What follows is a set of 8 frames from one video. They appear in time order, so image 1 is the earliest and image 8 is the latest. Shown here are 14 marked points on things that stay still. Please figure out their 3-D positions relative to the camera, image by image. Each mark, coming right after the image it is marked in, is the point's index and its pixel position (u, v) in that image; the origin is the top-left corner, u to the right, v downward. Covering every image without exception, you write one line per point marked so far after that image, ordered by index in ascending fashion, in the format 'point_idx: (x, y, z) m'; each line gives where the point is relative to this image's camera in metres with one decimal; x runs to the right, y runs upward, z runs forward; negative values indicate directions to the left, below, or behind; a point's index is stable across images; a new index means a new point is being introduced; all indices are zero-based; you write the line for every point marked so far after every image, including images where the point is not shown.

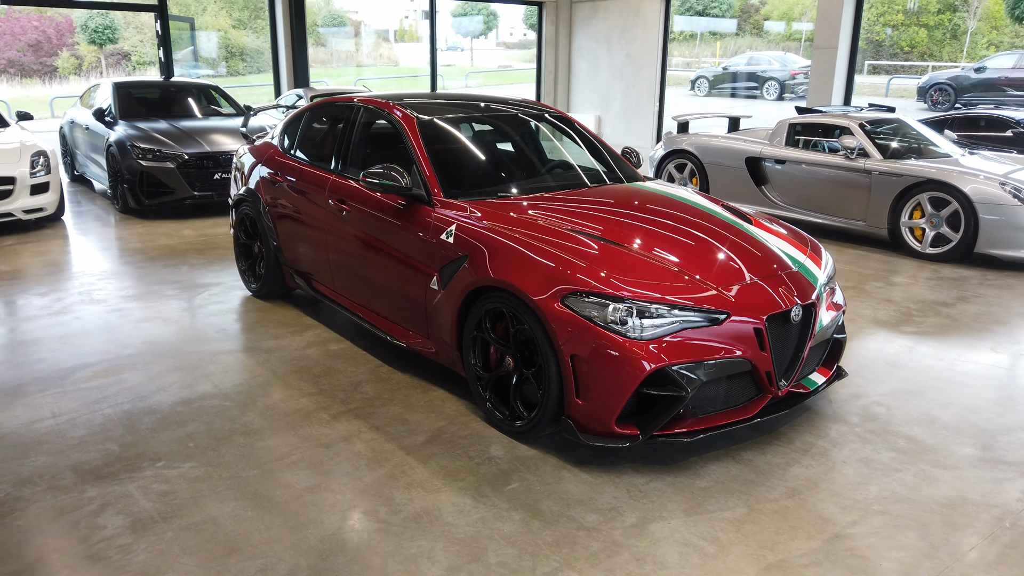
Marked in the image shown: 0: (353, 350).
0: (-0.8, -0.3, +4.1) m
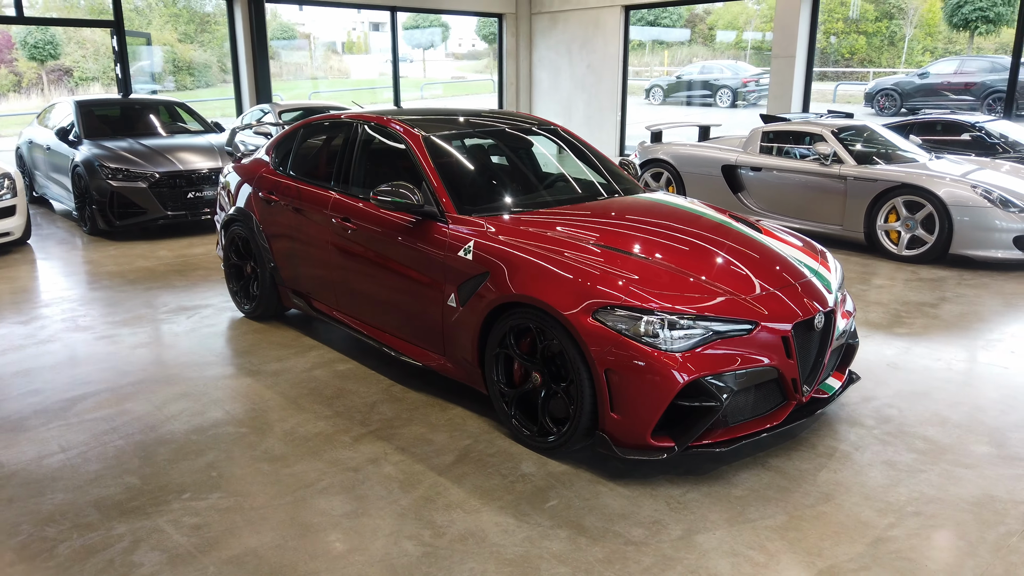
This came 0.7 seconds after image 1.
0: (-0.8, -0.4, +4.0) m
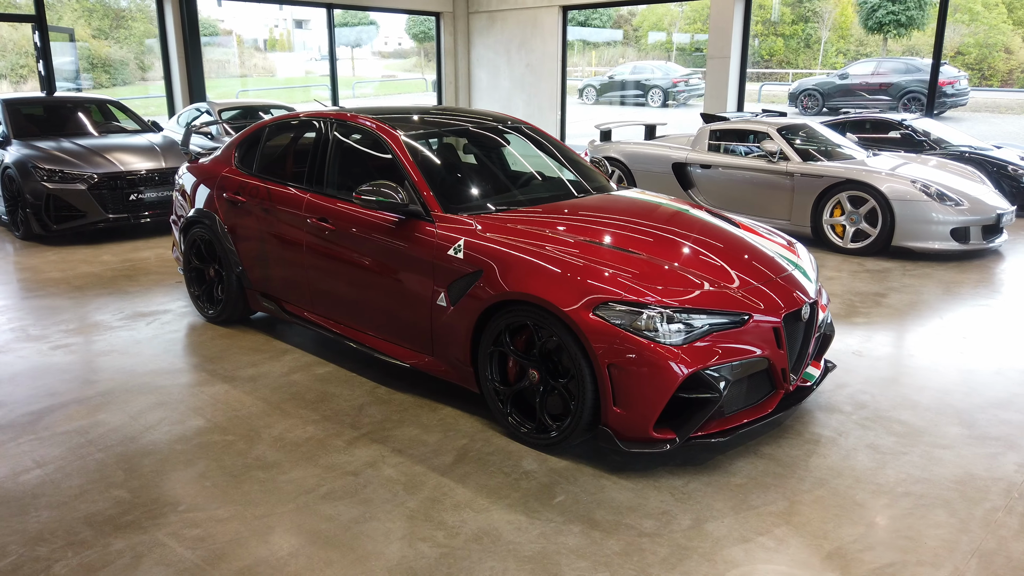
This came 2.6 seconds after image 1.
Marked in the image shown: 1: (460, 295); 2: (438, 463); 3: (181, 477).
0: (-0.9, -0.4, +4.0) m
1: (-0.2, 0.0, +3.3) m
2: (-0.3, -0.7, +3.0) m
3: (-1.2, -0.7, +2.9) m
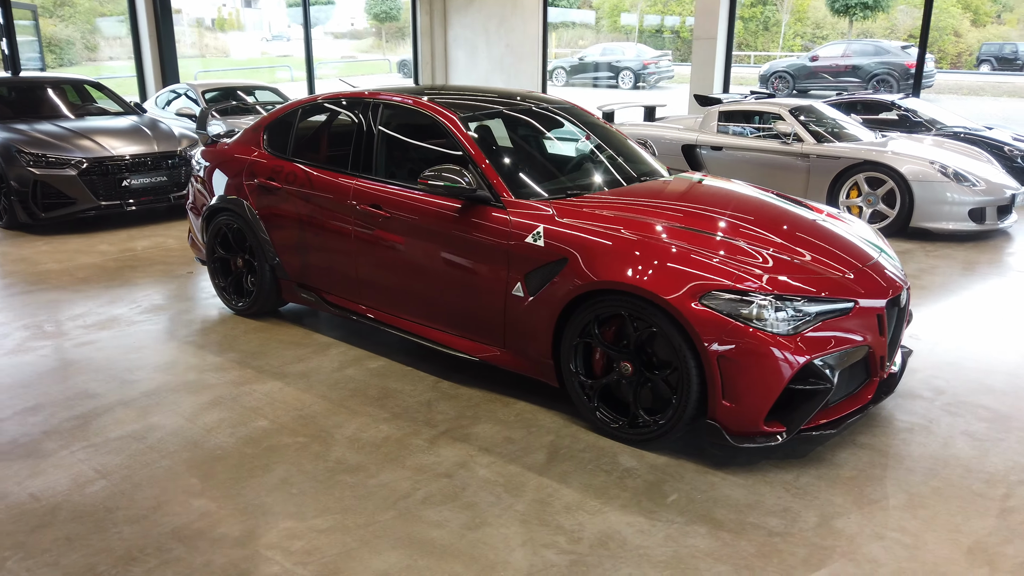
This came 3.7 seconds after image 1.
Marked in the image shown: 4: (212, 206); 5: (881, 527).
0: (-0.6, -0.4, +3.8) m
1: (+0.1, 0.0, +3.1) m
2: (+0.1, -0.6, +2.9) m
3: (-0.9, -0.7, +2.7) m
4: (-1.8, +0.5, +4.6) m
5: (+1.2, -0.8, +2.5) m
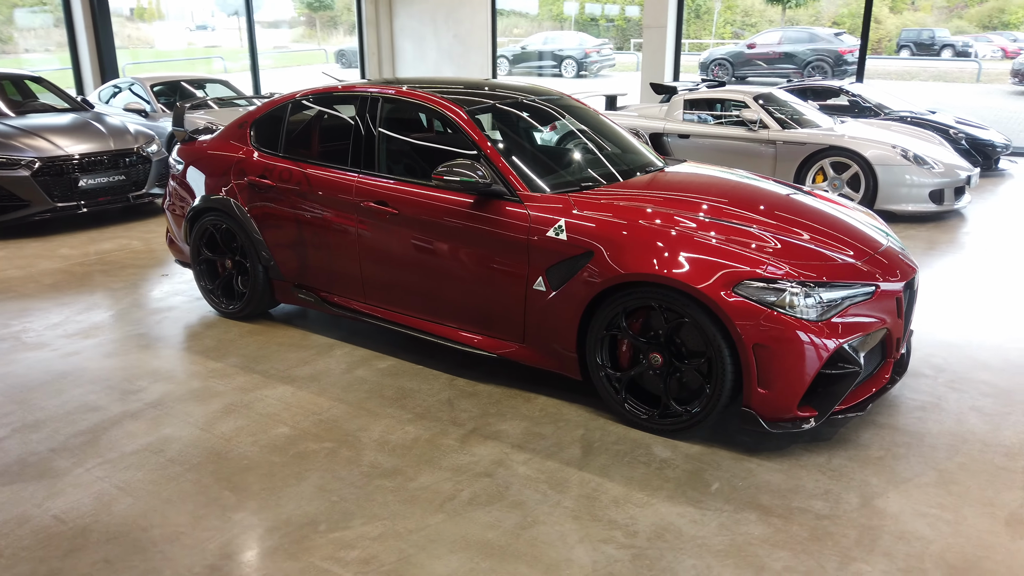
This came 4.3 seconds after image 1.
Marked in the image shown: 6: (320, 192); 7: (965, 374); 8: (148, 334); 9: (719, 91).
0: (-0.5, -0.4, +3.7) m
1: (+0.2, 0.0, +3.1) m
2: (+0.2, -0.6, +2.9) m
3: (-0.7, -0.7, +2.6) m
4: (-1.8, +0.5, +4.4) m
5: (+1.3, -0.7, +2.5) m
6: (-0.9, +0.5, +3.9) m
7: (+2.1, -0.4, +3.6) m
8: (-2.0, -0.3, +4.2) m
9: (+2.1, +2.0, +7.9) m
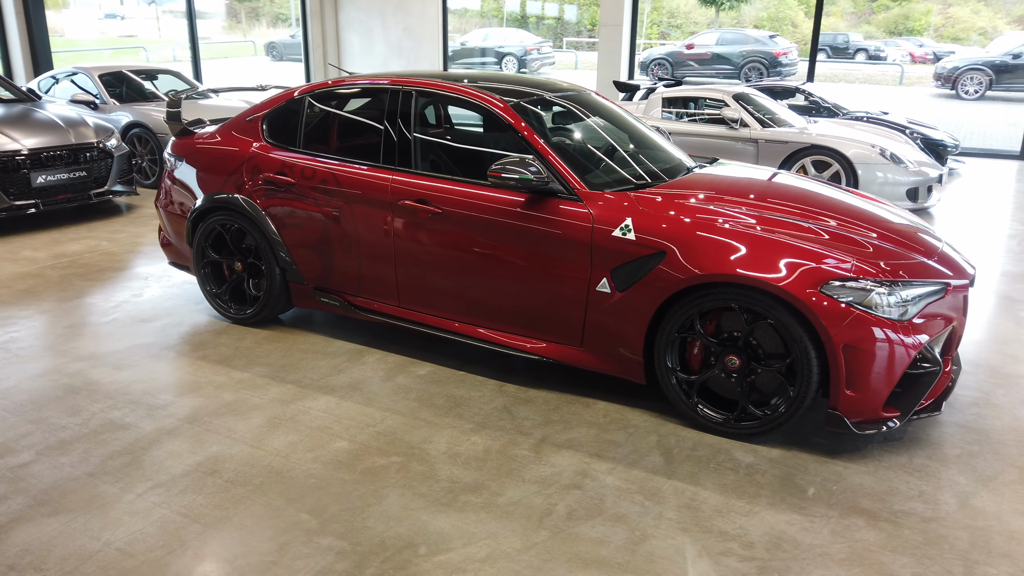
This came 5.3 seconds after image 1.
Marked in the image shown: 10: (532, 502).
0: (-0.3, -0.4, +3.6) m
1: (+0.5, 0.0, +3.0) m
2: (+0.5, -0.6, +2.8) m
3: (-0.4, -0.7, +2.4) m
4: (-1.6, +0.4, +4.1) m
5: (+1.6, -0.7, +2.6) m
6: (-0.7, +0.5, +3.6) m
7: (+2.3, -0.4, +3.7) m
8: (-1.8, -0.3, +3.9) m
9: (+1.9, +2.0, +7.9) m
10: (+0.1, -0.7, +2.5) m
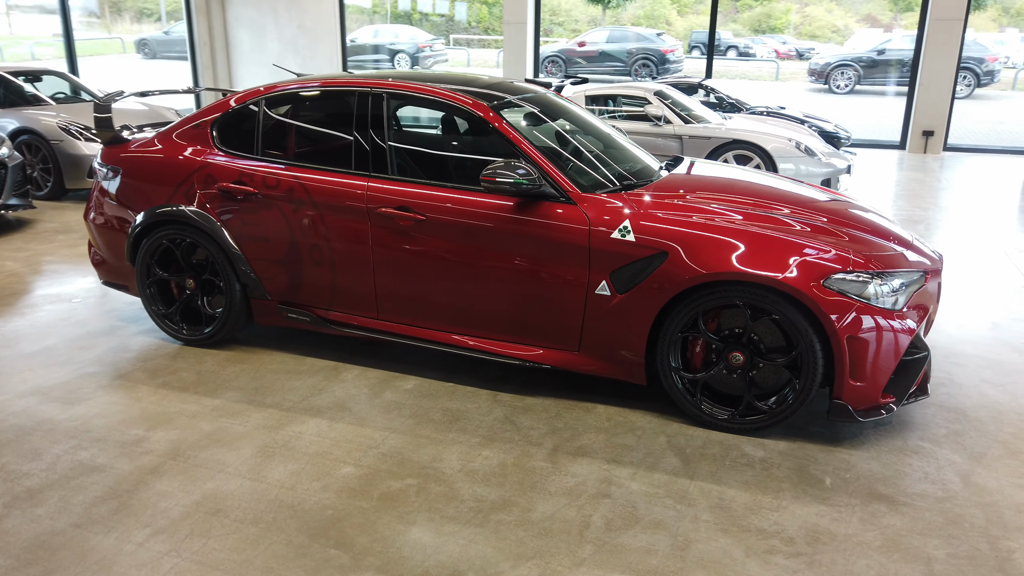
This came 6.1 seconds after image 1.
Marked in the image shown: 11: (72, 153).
0: (-0.3, -0.4, +3.4) m
1: (+0.5, 0.0, +3.0) m
2: (+0.6, -0.6, +2.8) m
3: (-0.3, -0.8, +2.3) m
4: (-1.8, +0.3, +3.8) m
5: (+1.7, -0.7, +2.7) m
6: (-0.8, +0.4, +3.4) m
7: (+2.2, -0.3, +3.9) m
8: (-1.9, -0.4, +3.6) m
9: (+1.1, +2.1, +8.1) m
10: (+0.2, -0.7, +2.5) m
11: (-4.2, +1.3, +7.4) m
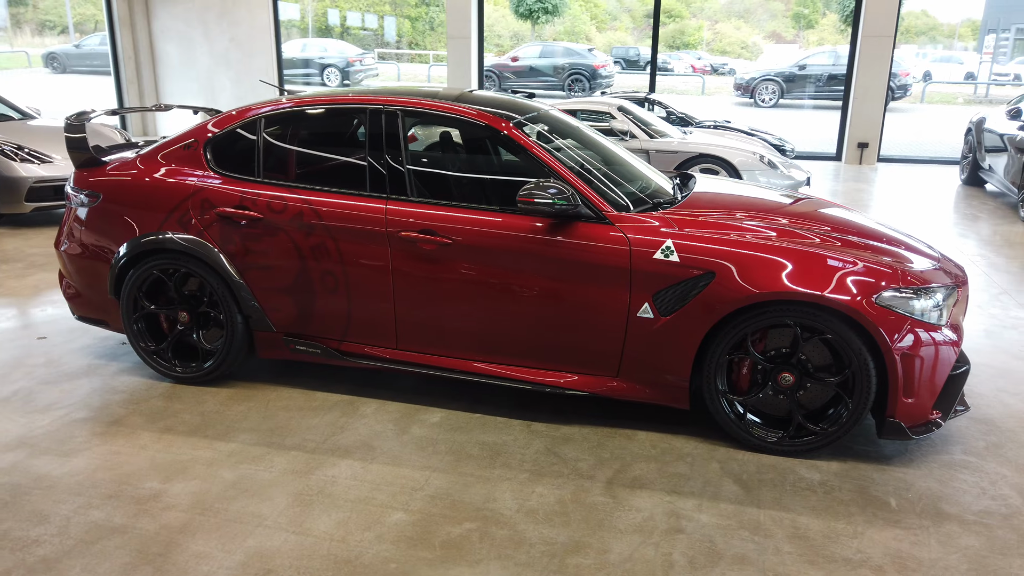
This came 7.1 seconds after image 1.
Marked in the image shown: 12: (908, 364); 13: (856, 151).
0: (-0.2, -0.5, +3.3) m
1: (+0.6, -0.1, +2.9) m
2: (+0.8, -0.7, +2.7) m
3: (0.0, -0.8, +2.2) m
4: (-1.7, +0.2, +3.5) m
5: (+1.9, -0.7, +2.7) m
6: (-0.7, +0.3, +3.2) m
7: (+2.3, -0.4, +4.0) m
8: (-1.8, -0.5, +3.3) m
9: (+0.7, +1.9, +8.0) m
10: (+0.4, -0.8, +2.3) m
11: (-4.4, +1.0, +6.9) m
12: (+1.4, -0.3, +2.8) m
13: (+5.2, +2.1, +11.7) m
